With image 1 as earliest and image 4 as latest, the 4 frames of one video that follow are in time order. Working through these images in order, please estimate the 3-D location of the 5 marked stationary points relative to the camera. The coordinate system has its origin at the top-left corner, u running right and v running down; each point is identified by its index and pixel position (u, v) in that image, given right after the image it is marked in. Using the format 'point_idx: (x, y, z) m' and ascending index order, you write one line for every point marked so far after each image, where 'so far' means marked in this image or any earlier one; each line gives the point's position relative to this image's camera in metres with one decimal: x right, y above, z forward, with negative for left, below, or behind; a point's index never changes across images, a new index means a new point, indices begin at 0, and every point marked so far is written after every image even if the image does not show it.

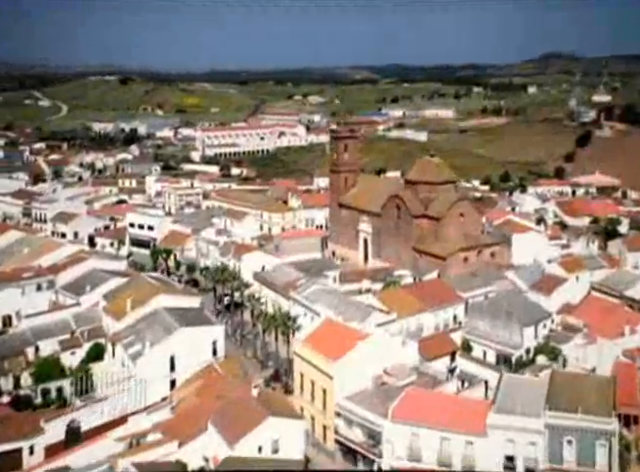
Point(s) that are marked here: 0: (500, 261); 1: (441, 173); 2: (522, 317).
0: (+5.1, -0.7, +18.5) m
1: (+3.6, +1.9, +19.1) m
2: (+4.3, -1.7, +13.8) m
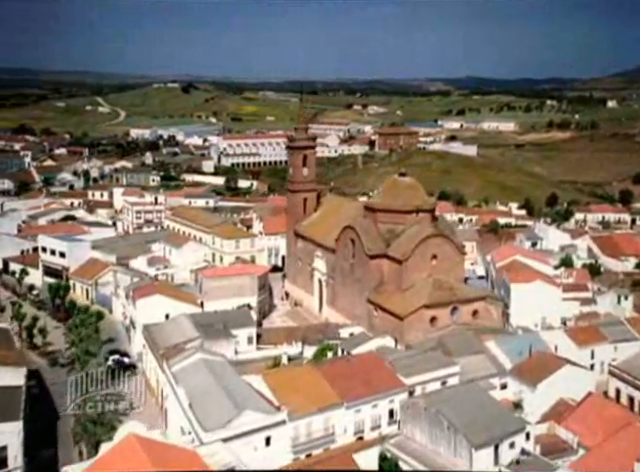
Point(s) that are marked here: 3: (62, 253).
0: (+3.4, -1.8, +13.5) m
1: (+2.1, +0.9, +14.3) m
2: (+2.1, -2.7, +8.9) m
3: (-7.1, -0.5, +17.6) m
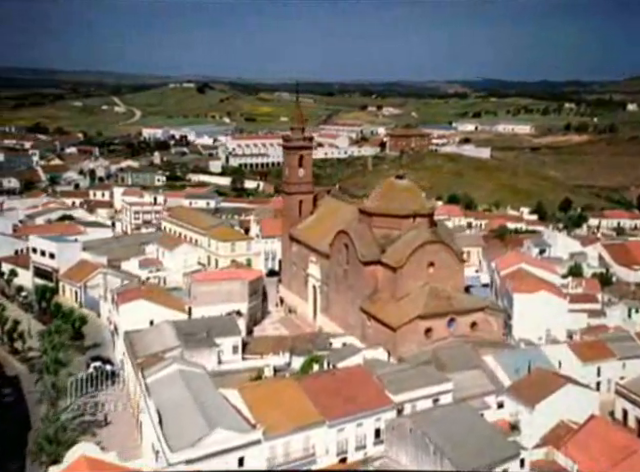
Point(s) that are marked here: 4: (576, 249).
0: (+3.2, -1.9, +12.8) m
1: (+1.9, +0.7, +13.6) m
2: (+1.8, -2.8, +8.2) m
3: (-7.2, -0.5, +17.1) m
4: (+7.7, -0.4, +19.4) m
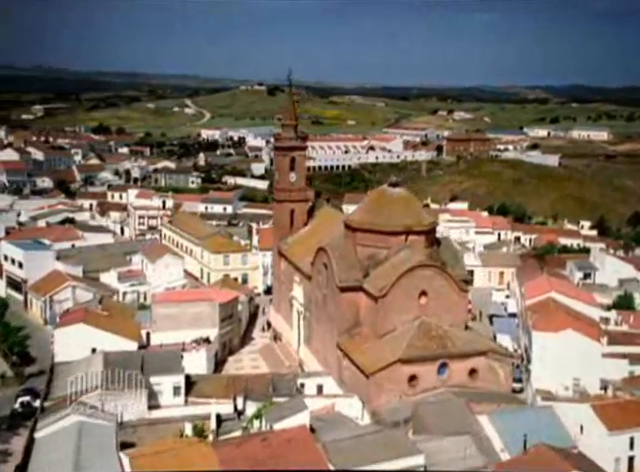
0: (+2.6, -2.3, +10.2) m
1: (+1.5, +0.4, +11.1) m
2: (+0.7, -3.1, +5.8) m
3: (-7.2, -0.6, +15.6) m
4: (+7.8, -1.0, +16.2) m
